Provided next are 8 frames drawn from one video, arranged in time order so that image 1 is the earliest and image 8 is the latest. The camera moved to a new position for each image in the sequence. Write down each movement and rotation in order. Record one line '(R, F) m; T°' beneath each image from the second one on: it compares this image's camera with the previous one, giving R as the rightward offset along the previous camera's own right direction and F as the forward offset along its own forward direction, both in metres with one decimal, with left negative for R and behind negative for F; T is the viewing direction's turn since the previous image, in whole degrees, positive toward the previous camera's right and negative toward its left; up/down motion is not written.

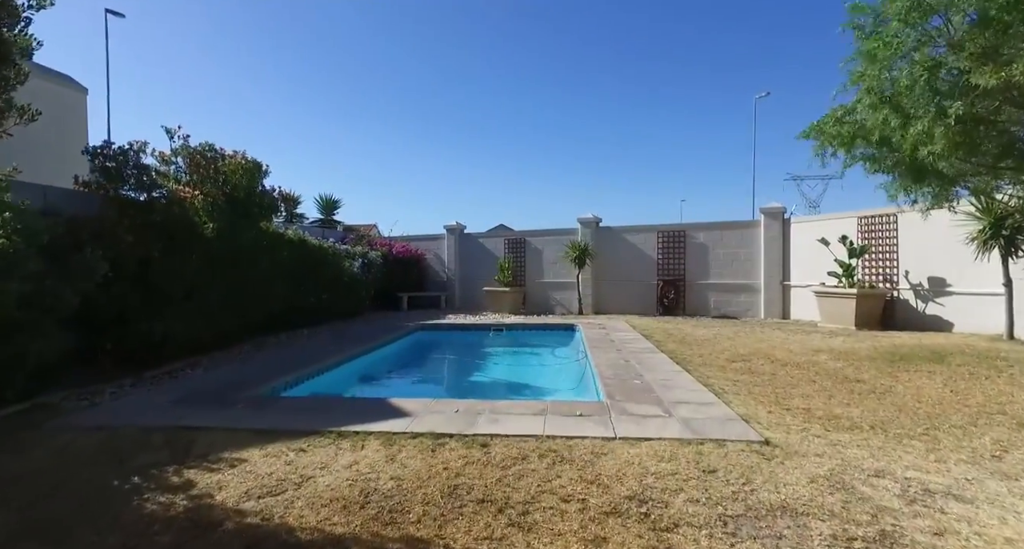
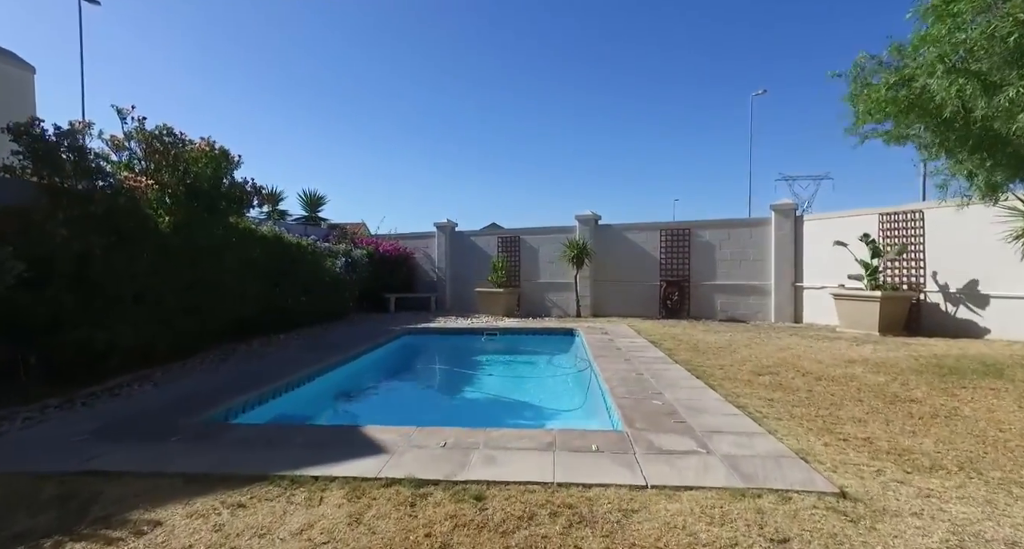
(-0.1, +0.7) m; +1°
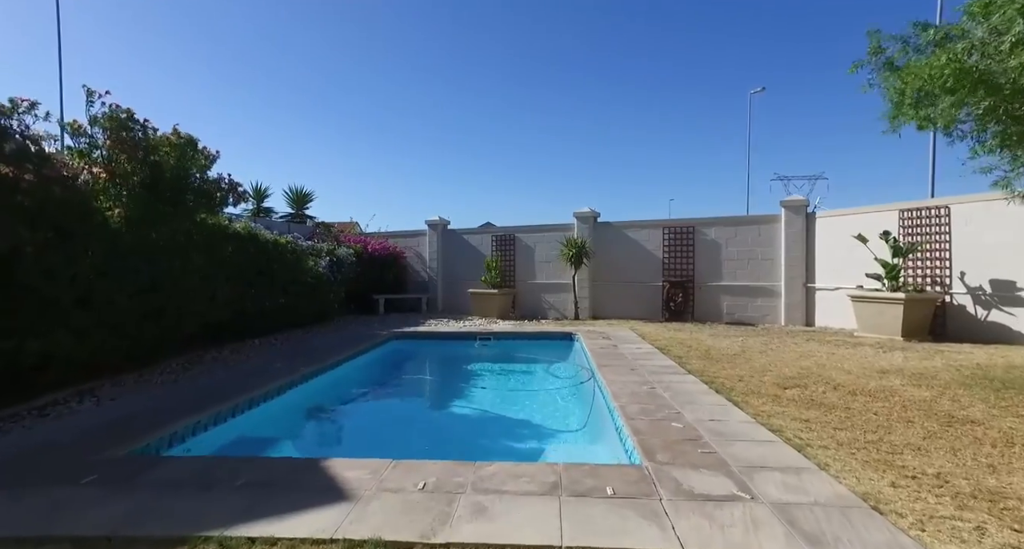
(0.0, +0.6) m; +1°
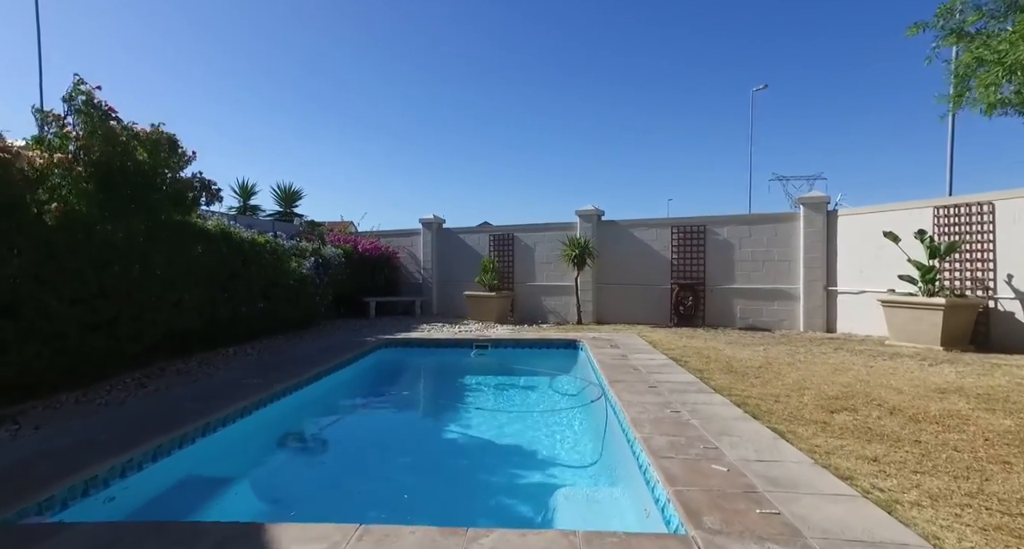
(0.0, +0.7) m; 0°
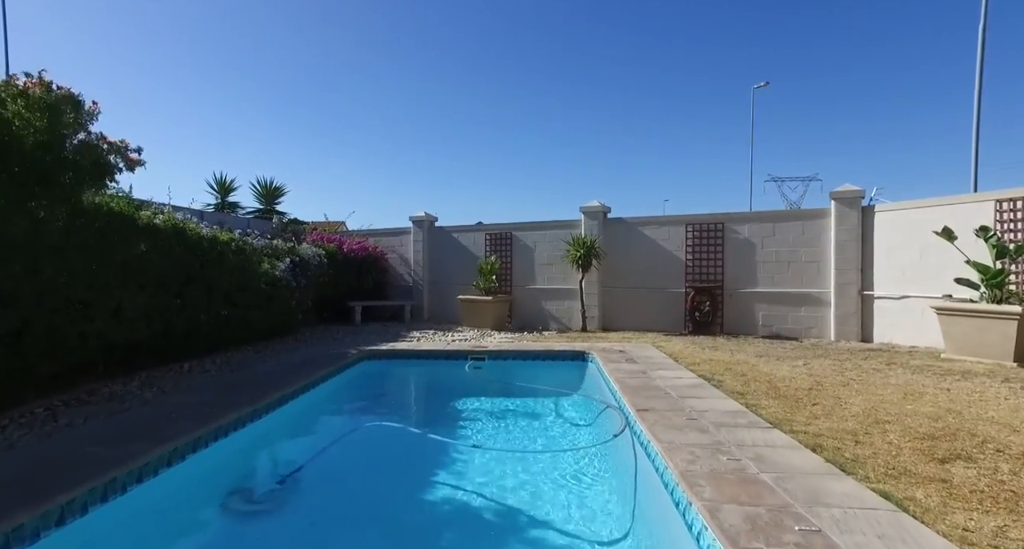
(-0.1, +0.9) m; +1°
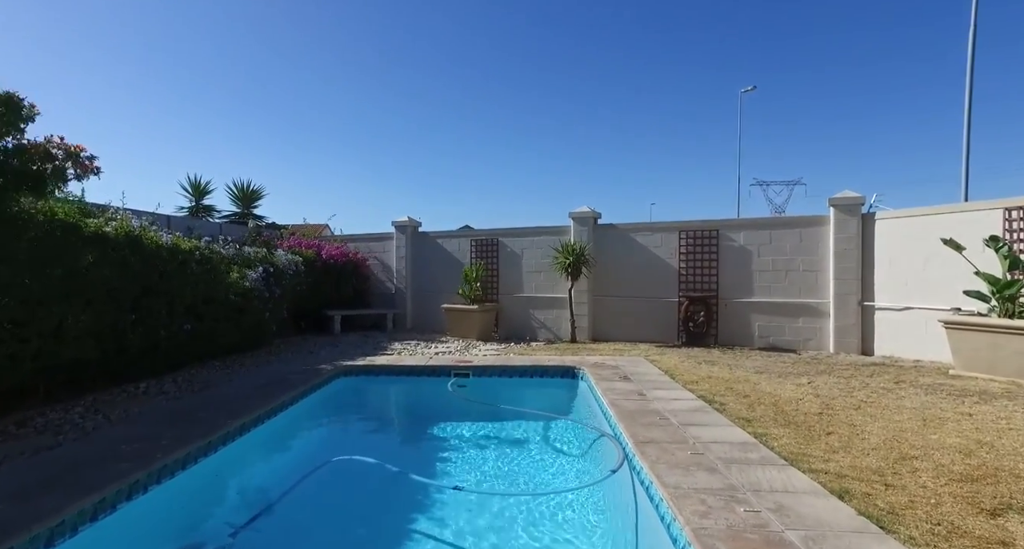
(0.0, +0.4) m; +2°
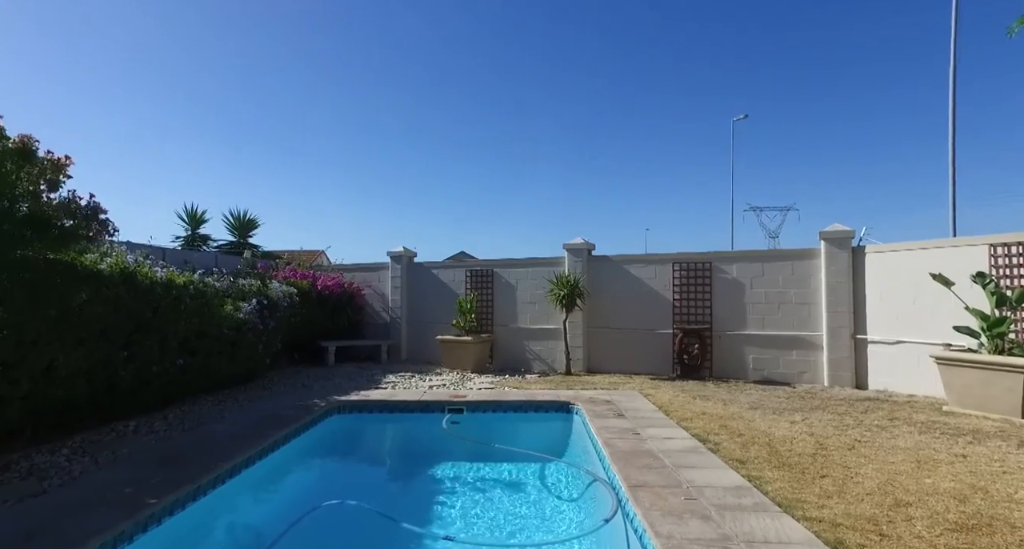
(0.0, 0.0) m; 0°
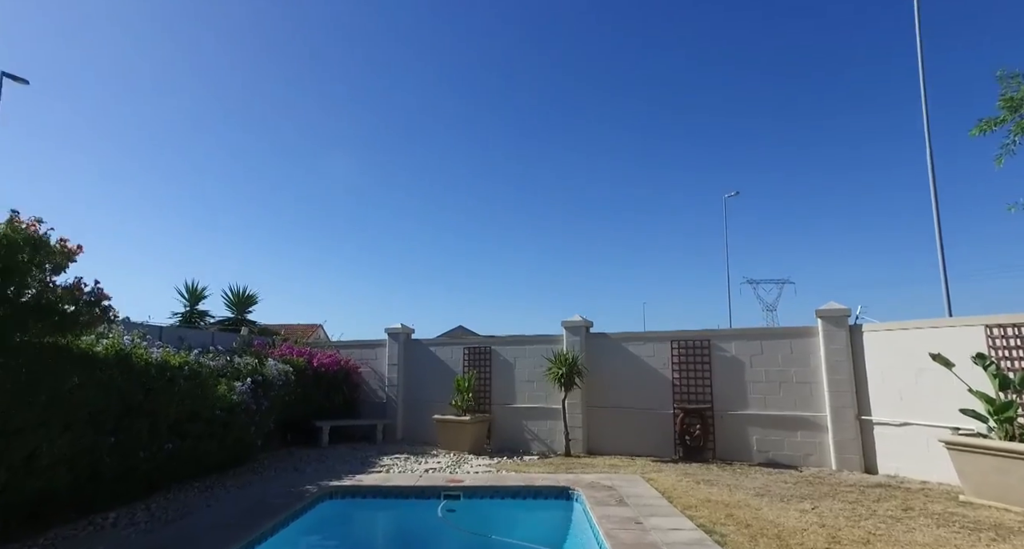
(+0.1, -0.1) m; 0°
